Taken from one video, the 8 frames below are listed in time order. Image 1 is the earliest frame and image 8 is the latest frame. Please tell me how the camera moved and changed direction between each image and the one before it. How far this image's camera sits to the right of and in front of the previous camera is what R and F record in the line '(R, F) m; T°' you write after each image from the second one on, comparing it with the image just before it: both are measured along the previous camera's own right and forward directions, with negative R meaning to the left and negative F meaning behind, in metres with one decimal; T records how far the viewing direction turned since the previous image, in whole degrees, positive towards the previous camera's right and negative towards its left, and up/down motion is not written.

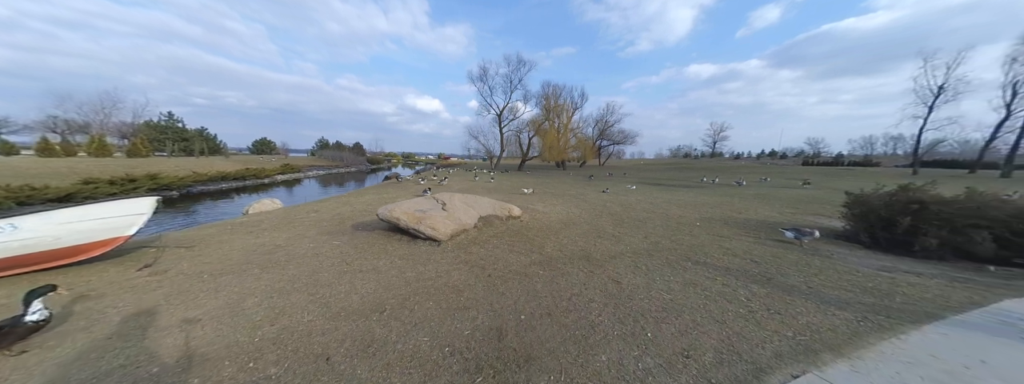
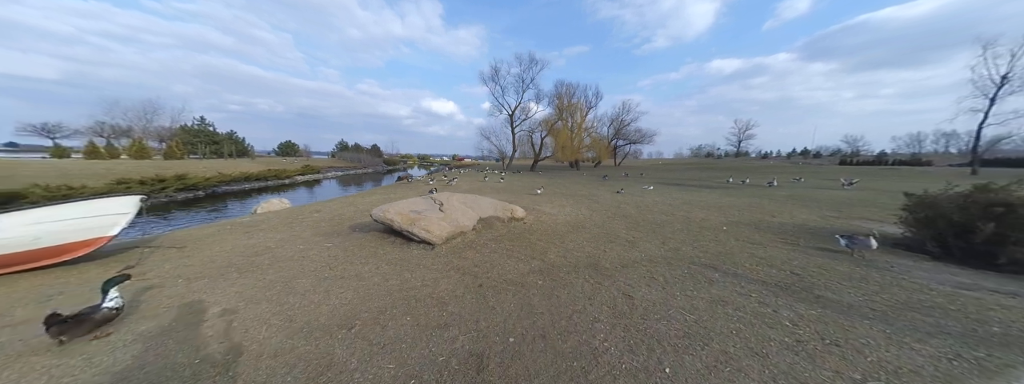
(+0.3, +0.6) m; -3°
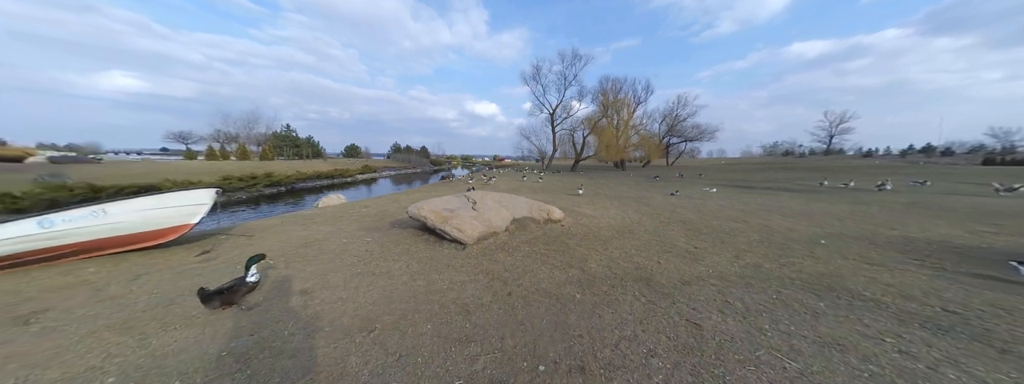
(+0.1, +0.5) m; -9°
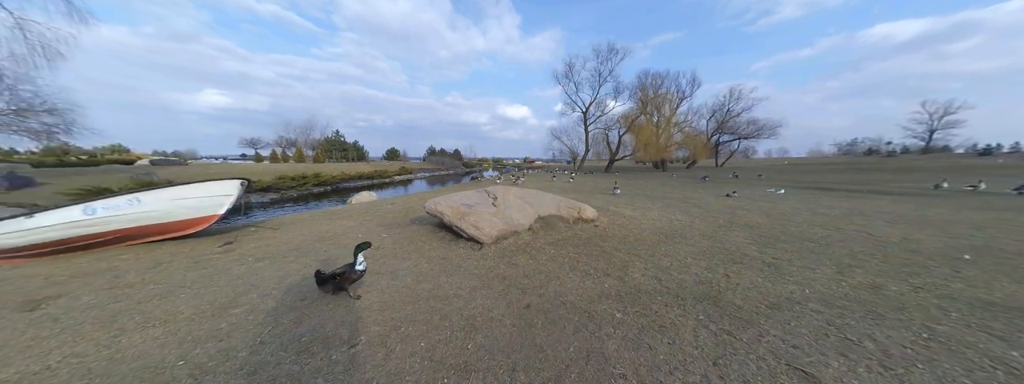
(+0.1, +0.8) m; -7°
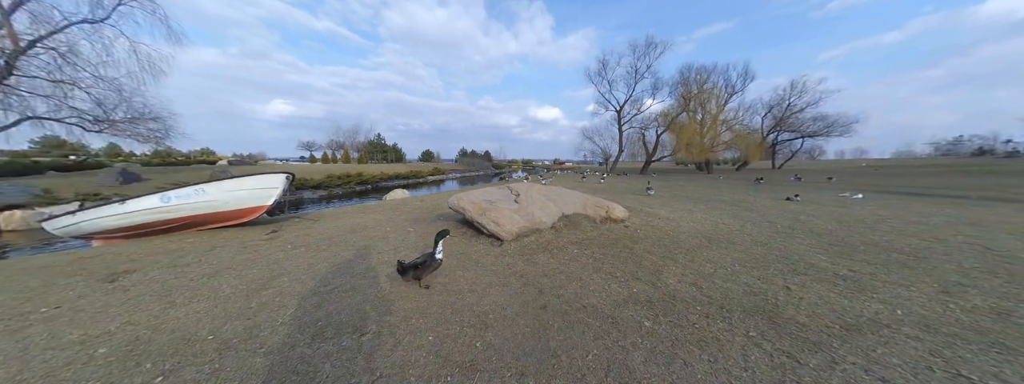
(+0.2, +0.2) m; -7°
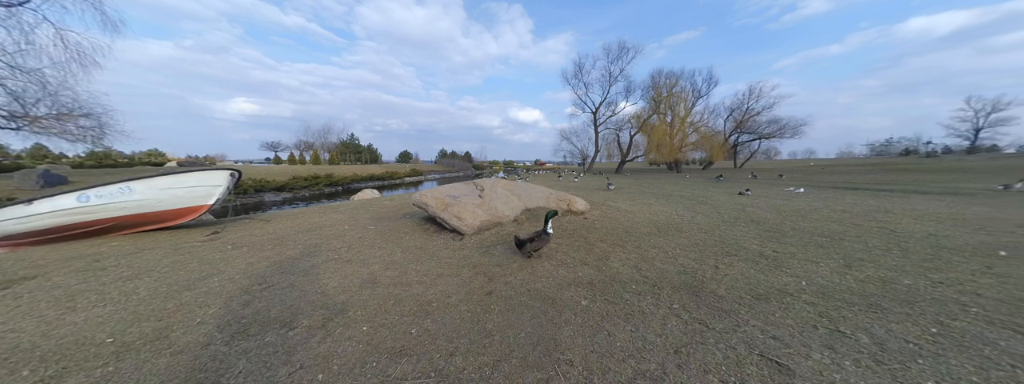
(+0.5, -0.1) m; +4°
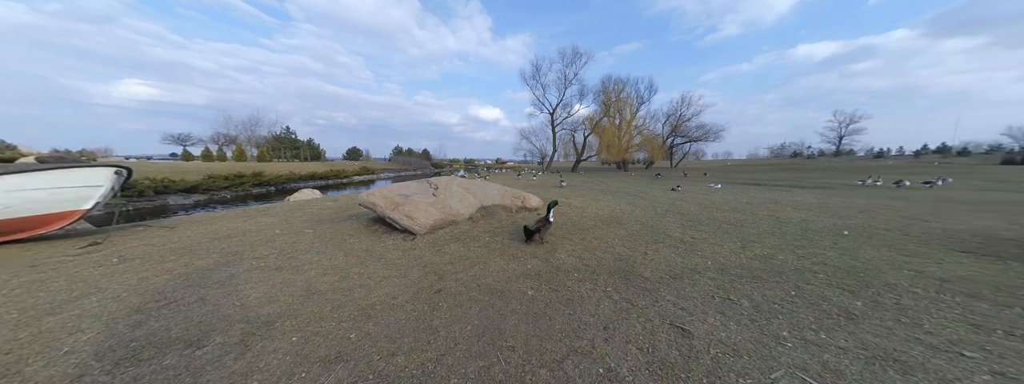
(+0.1, -0.1) m; +9°
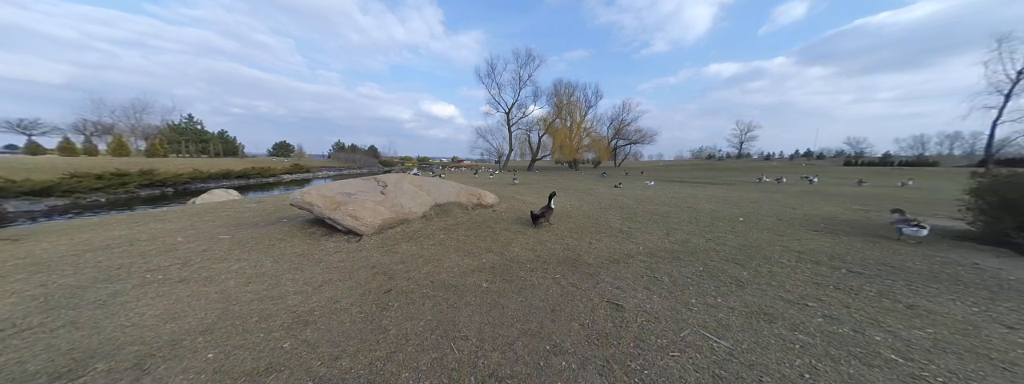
(0.0, -0.1) m; +10°
